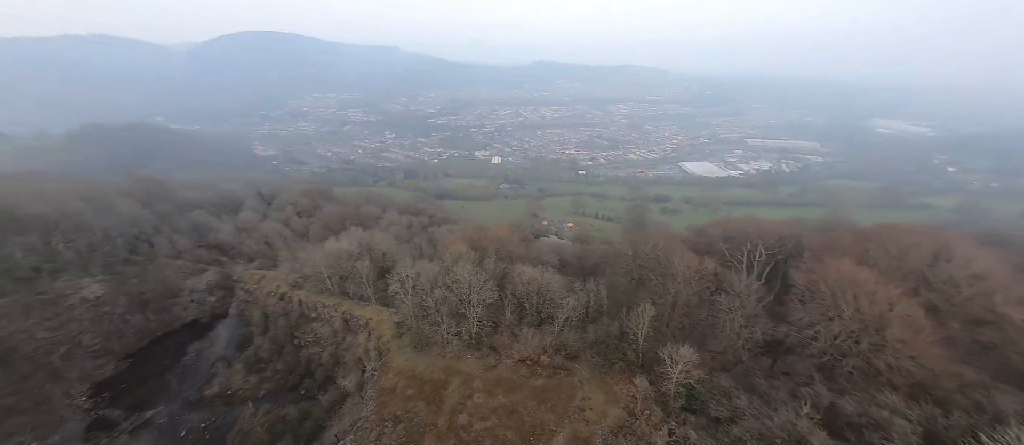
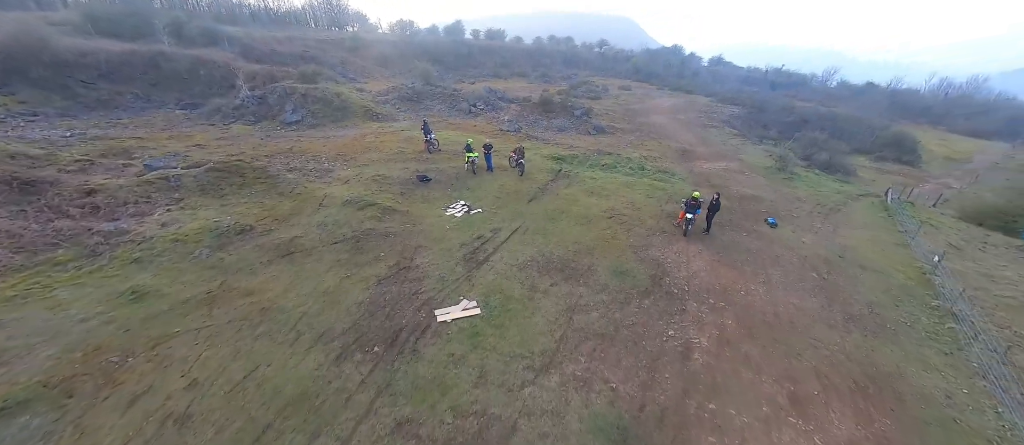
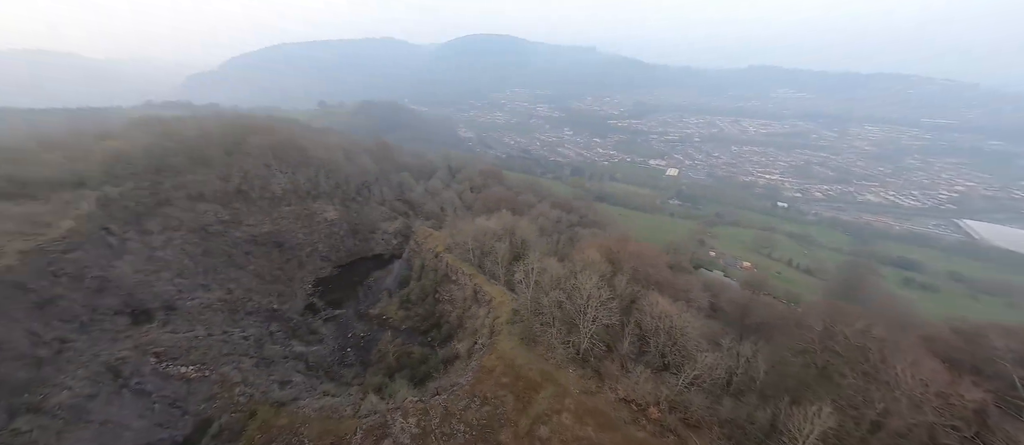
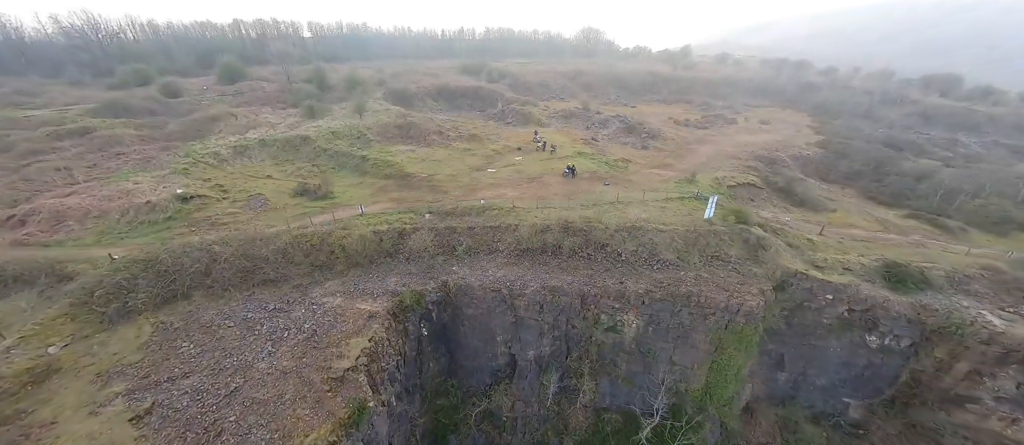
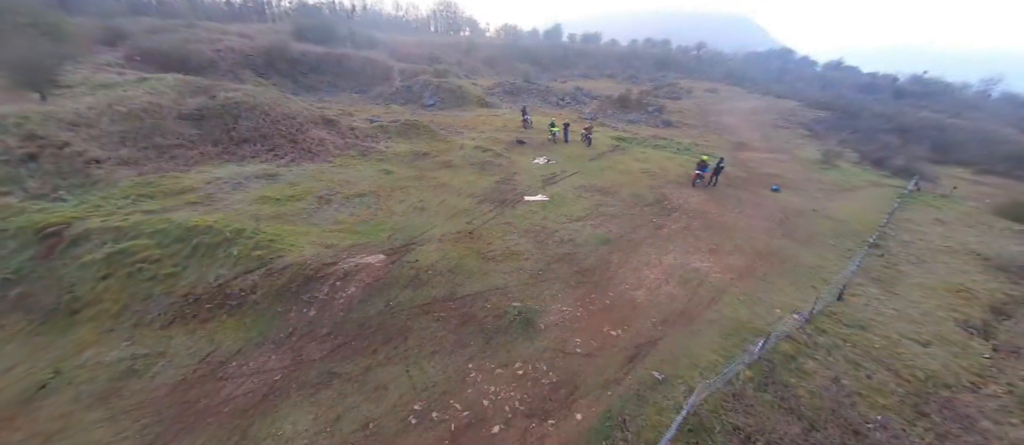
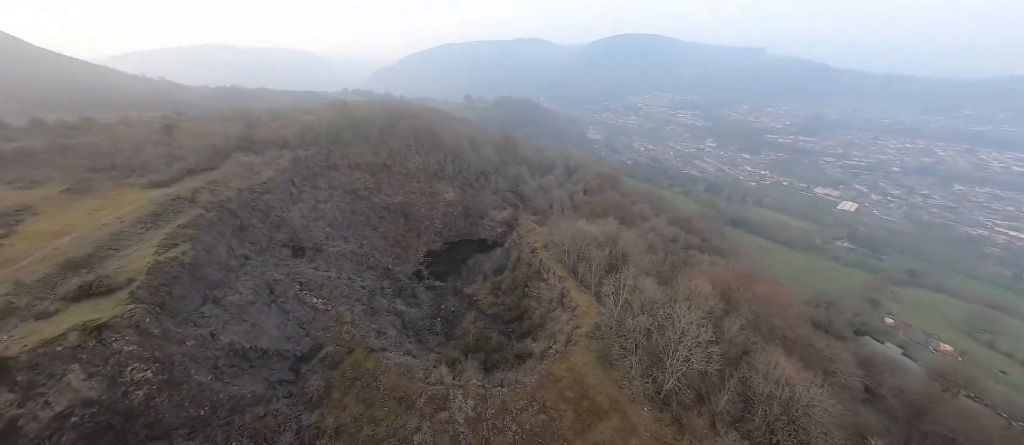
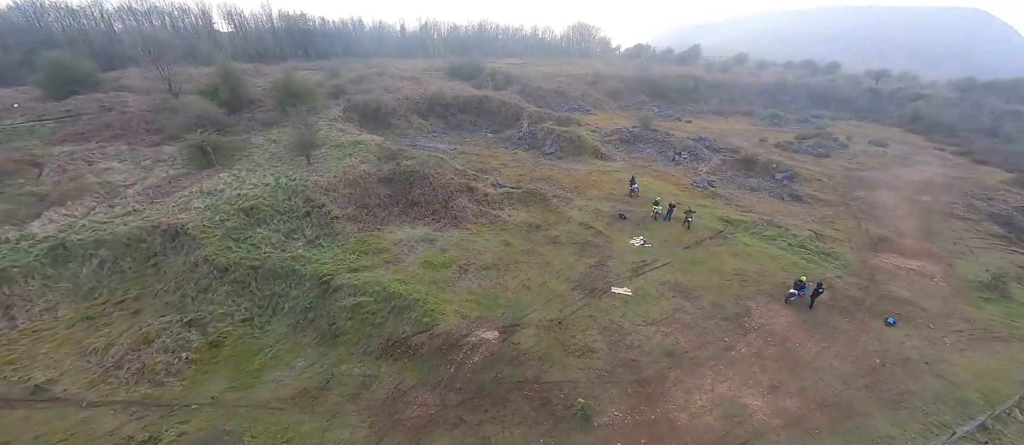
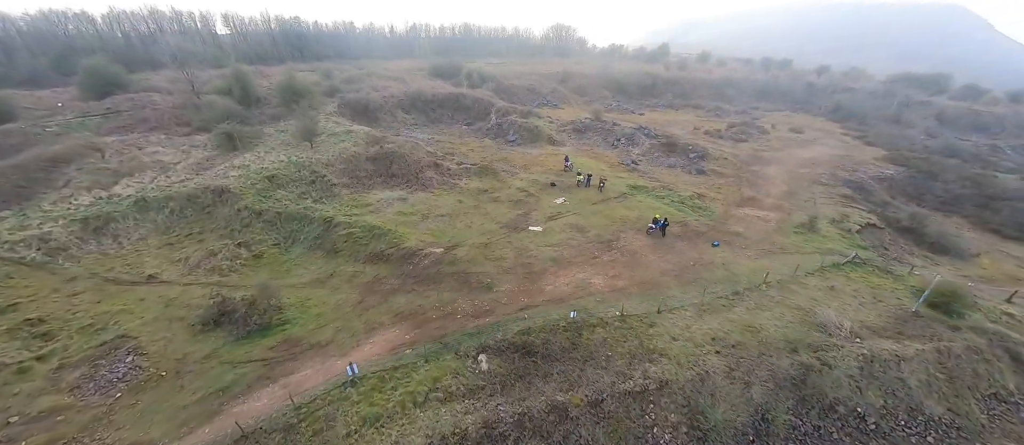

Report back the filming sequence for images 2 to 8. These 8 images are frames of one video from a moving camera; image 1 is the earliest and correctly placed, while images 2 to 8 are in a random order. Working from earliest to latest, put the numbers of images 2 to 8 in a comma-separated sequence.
3, 6, 4, 8, 7, 5, 2
